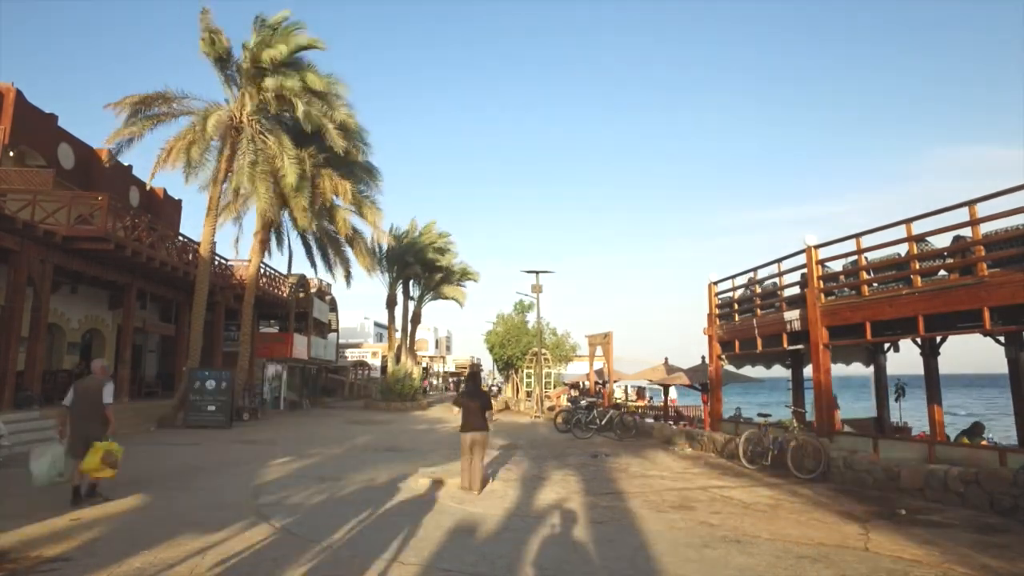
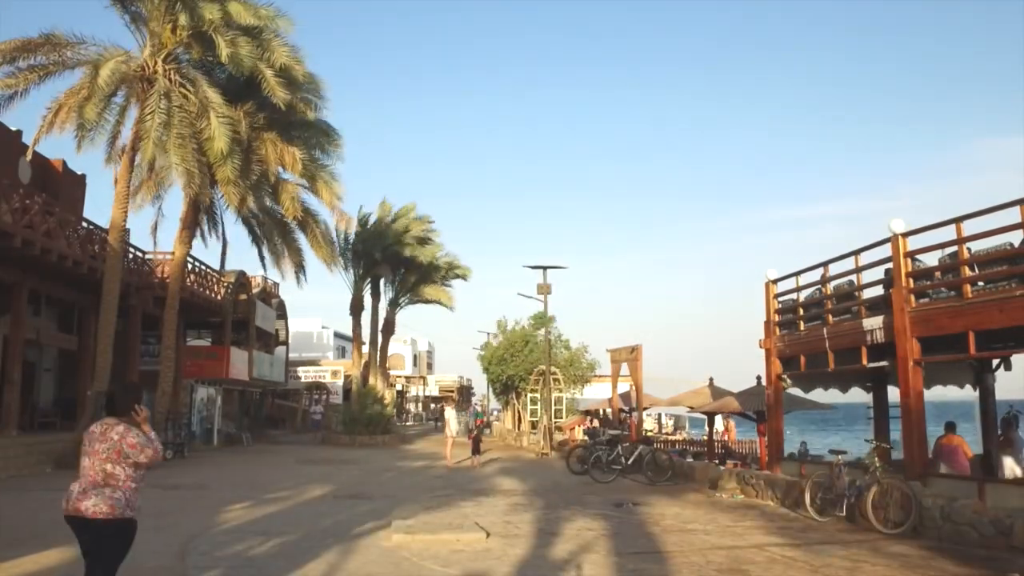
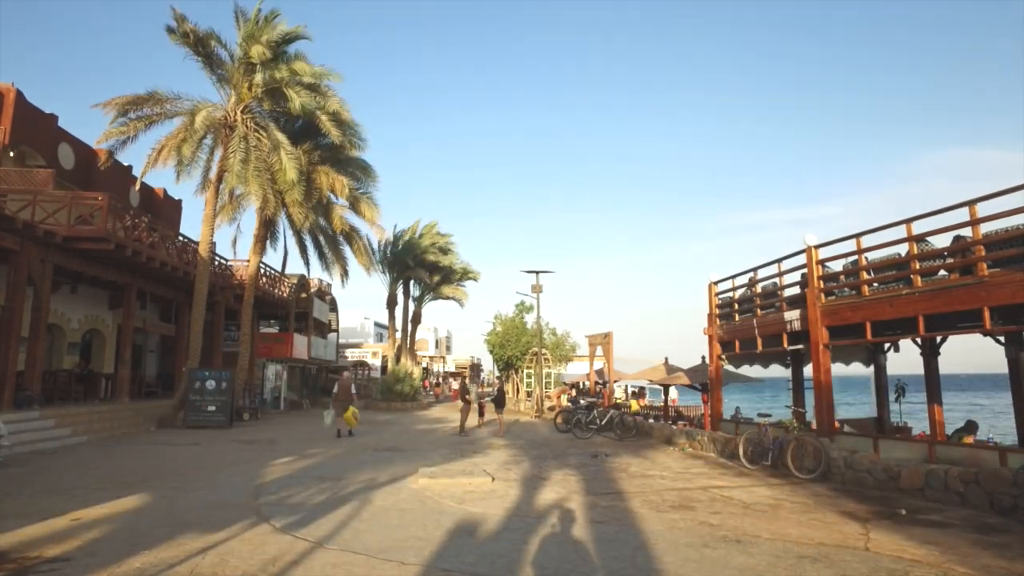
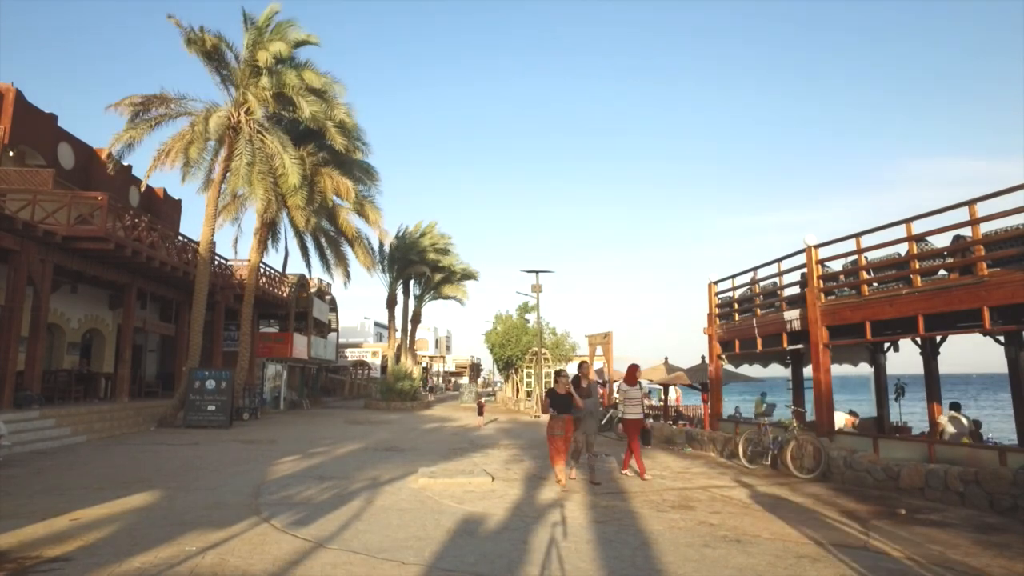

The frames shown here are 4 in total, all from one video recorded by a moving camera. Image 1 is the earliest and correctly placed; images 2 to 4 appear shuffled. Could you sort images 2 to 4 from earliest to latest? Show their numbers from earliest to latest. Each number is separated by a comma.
3, 4, 2
